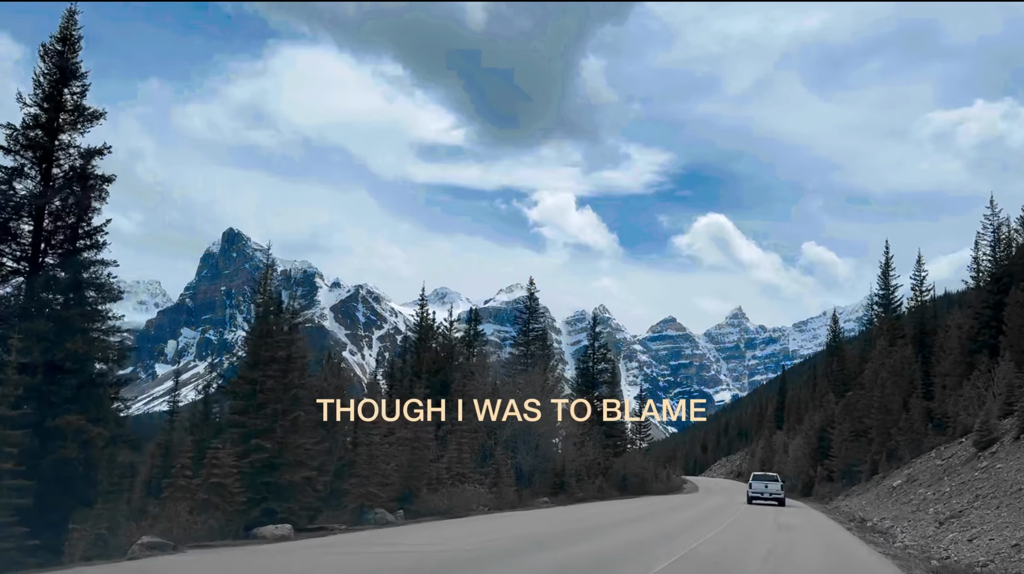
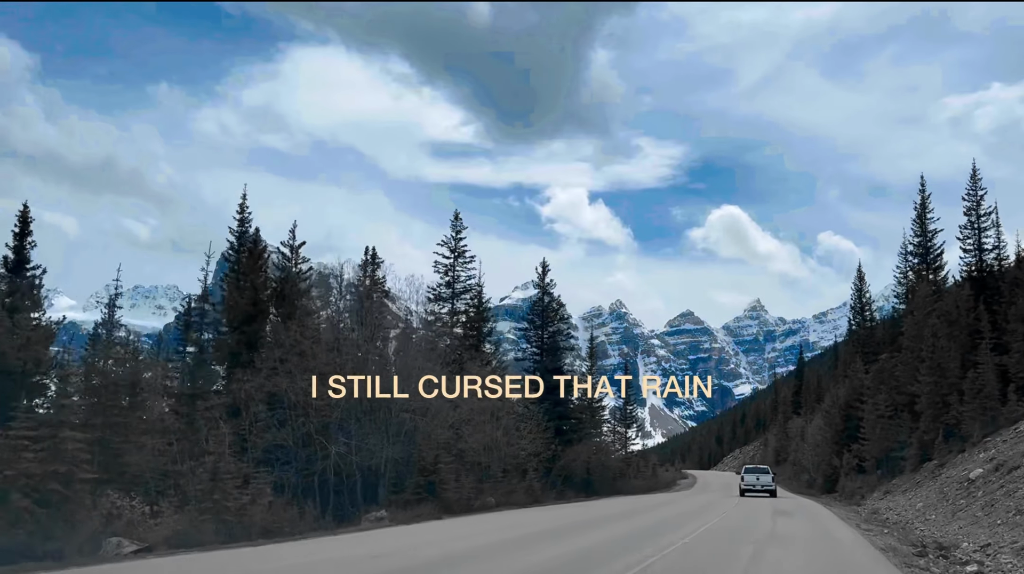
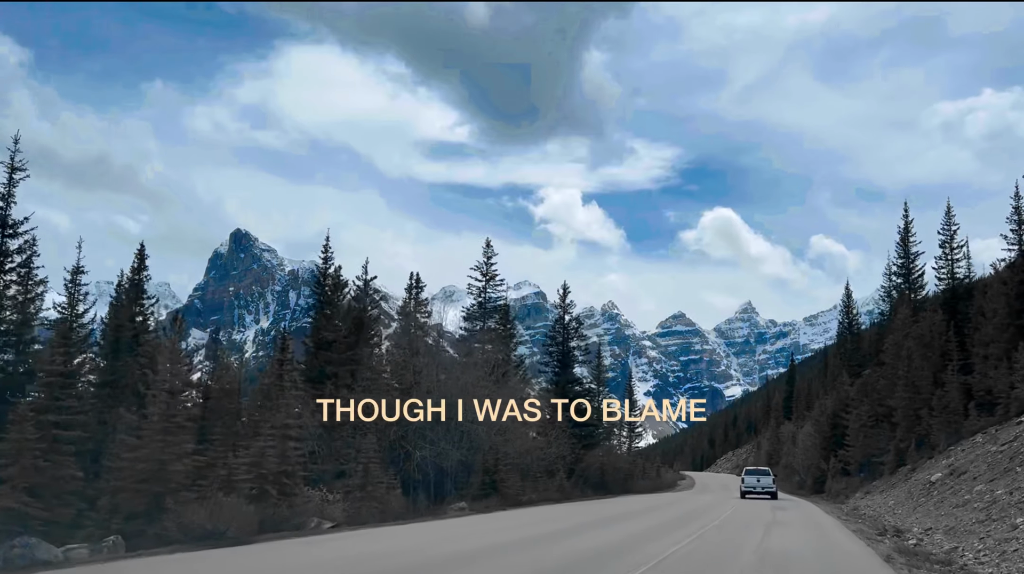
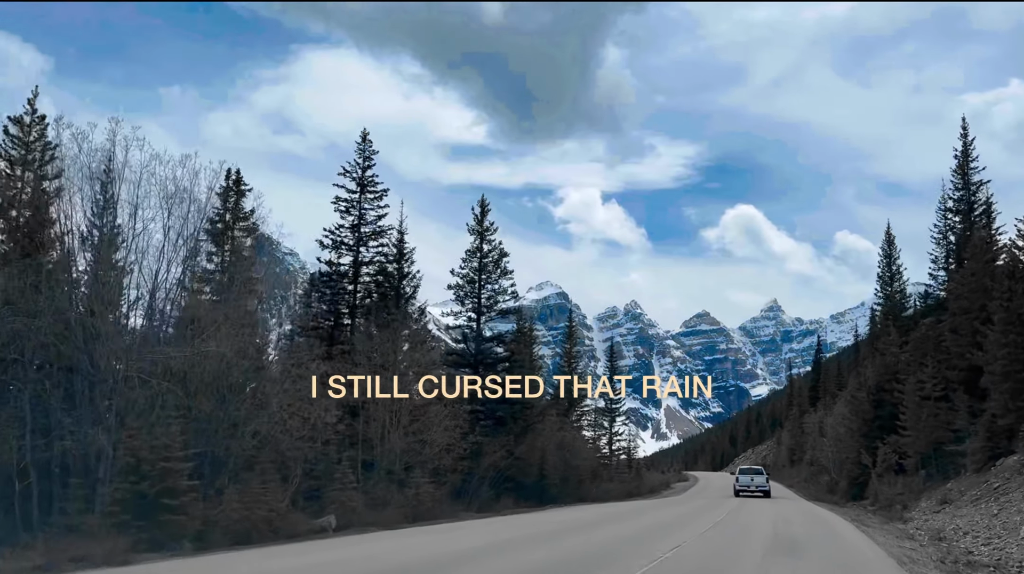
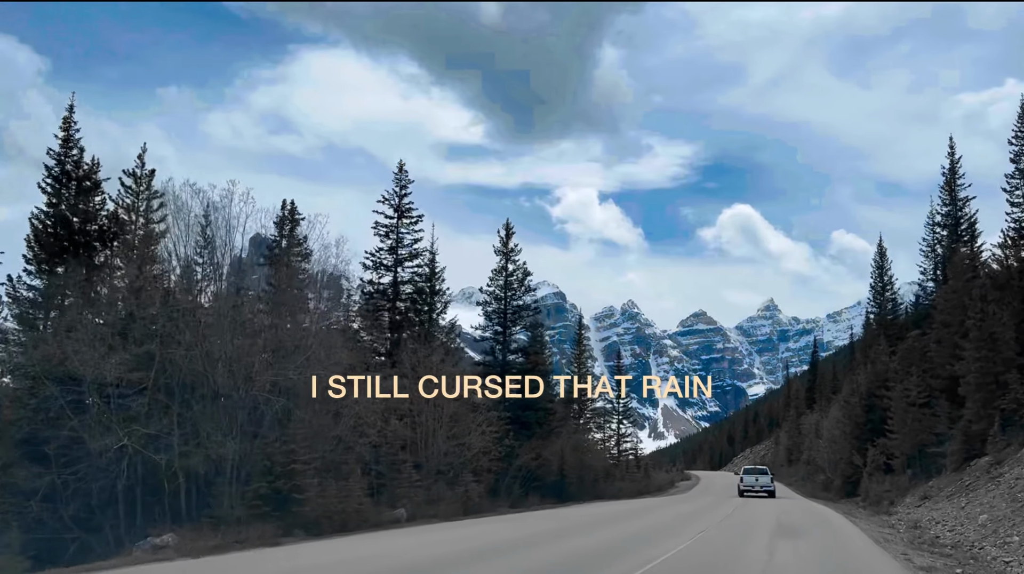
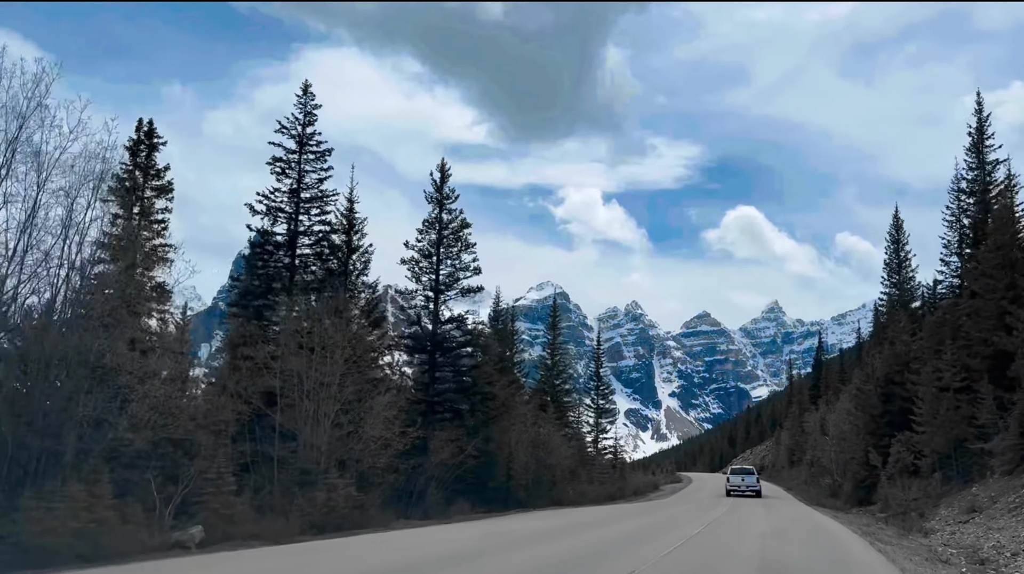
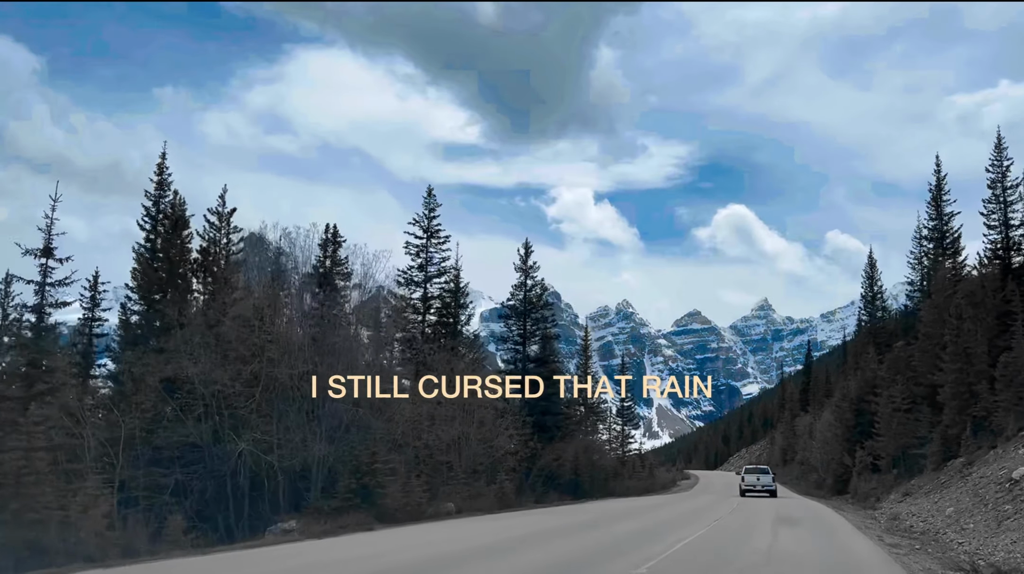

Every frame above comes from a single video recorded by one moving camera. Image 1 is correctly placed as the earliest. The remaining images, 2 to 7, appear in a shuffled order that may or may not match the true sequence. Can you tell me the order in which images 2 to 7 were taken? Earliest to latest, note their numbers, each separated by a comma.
3, 2, 7, 5, 4, 6
